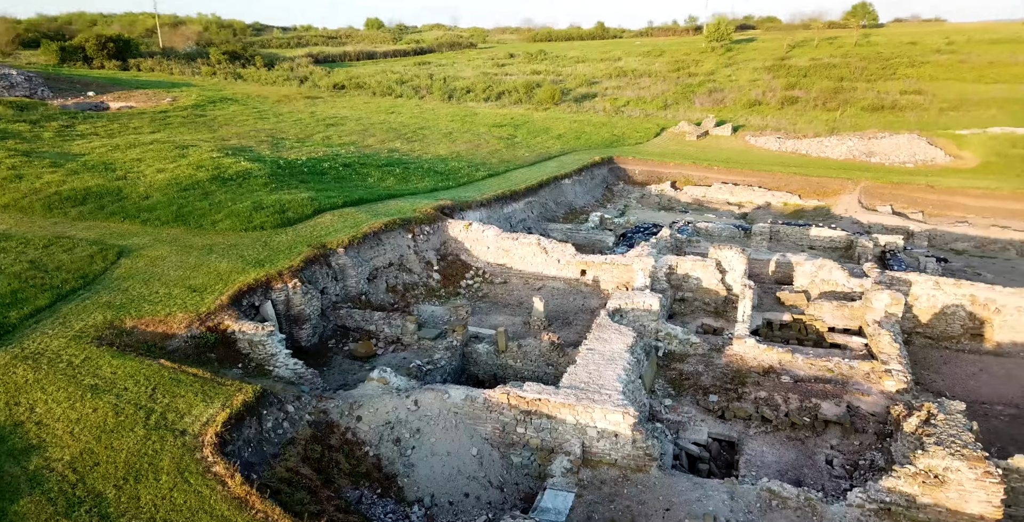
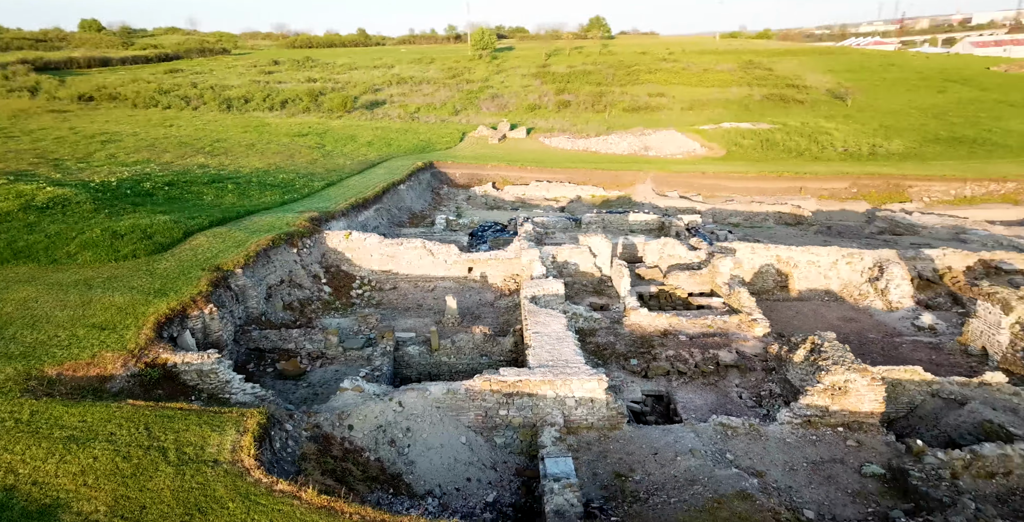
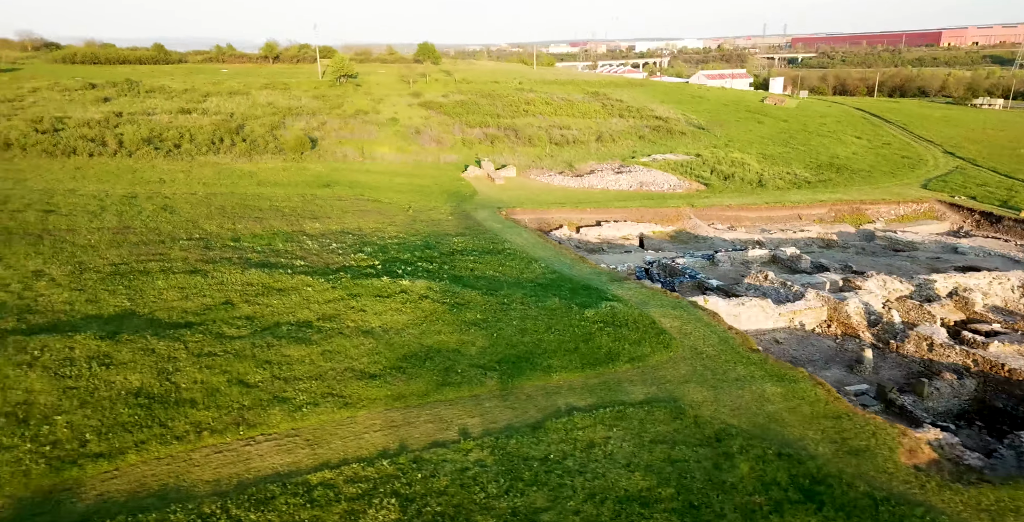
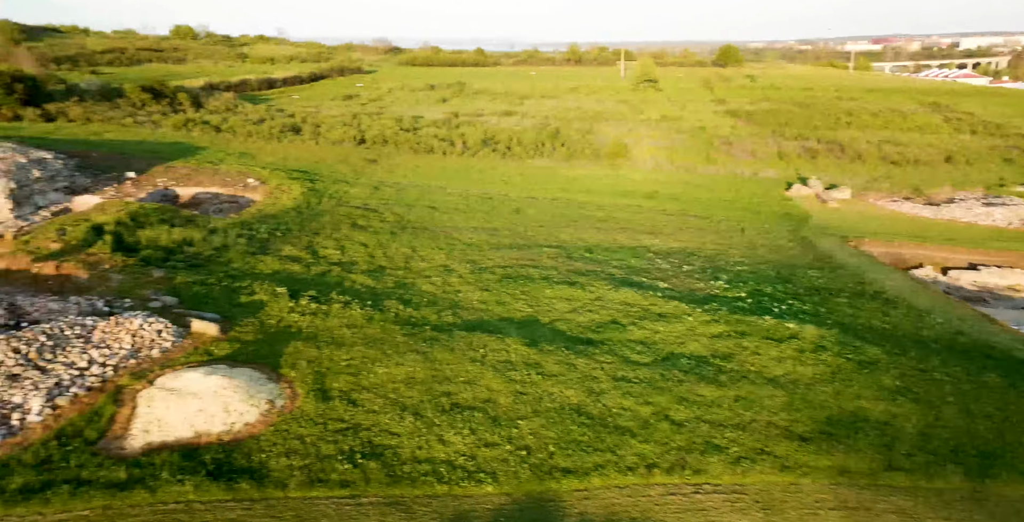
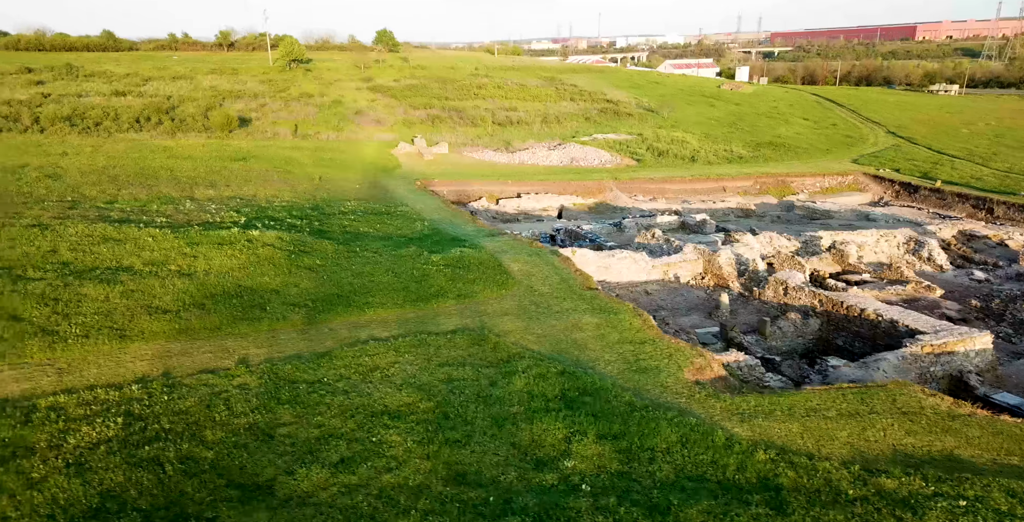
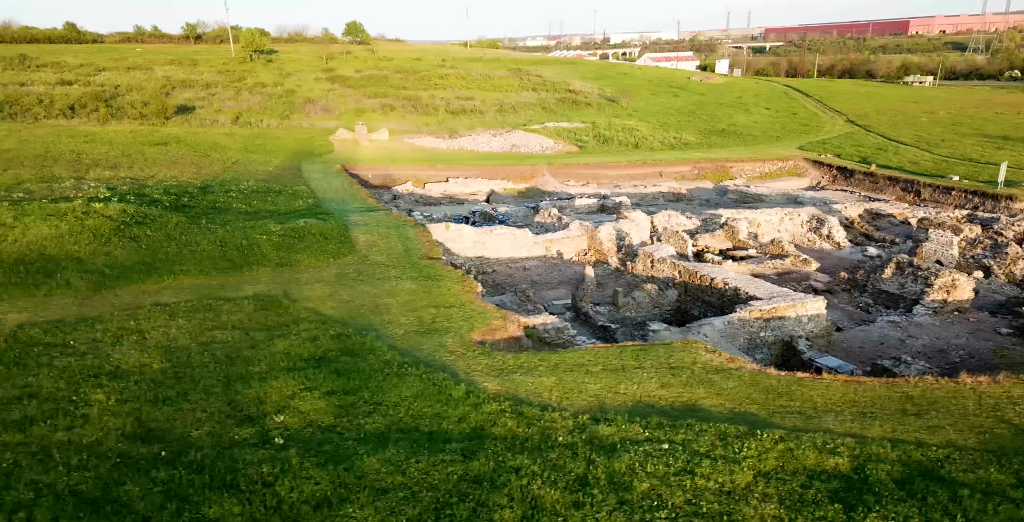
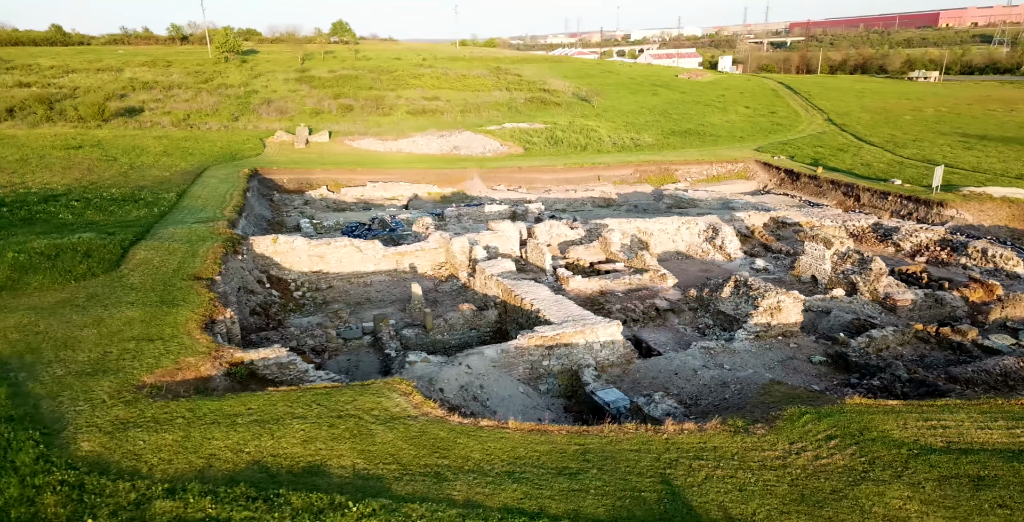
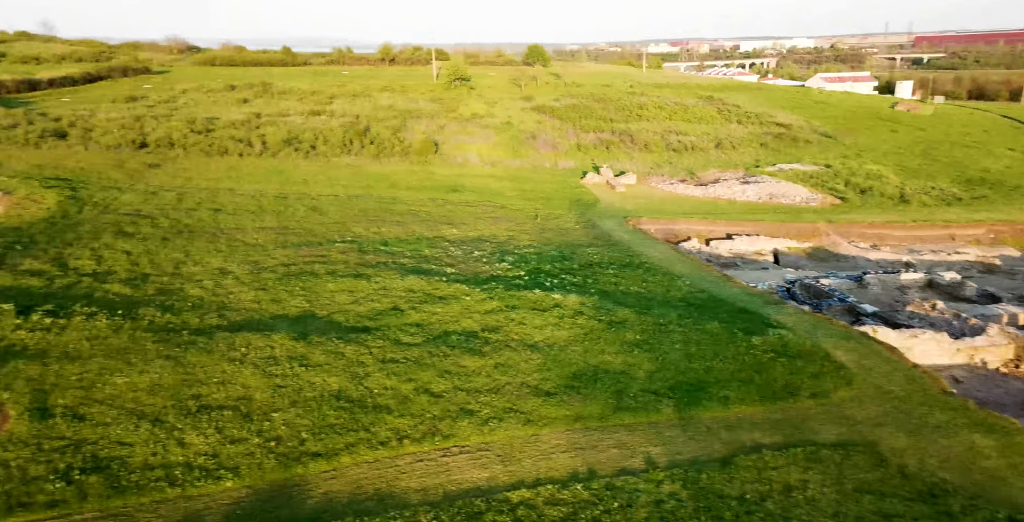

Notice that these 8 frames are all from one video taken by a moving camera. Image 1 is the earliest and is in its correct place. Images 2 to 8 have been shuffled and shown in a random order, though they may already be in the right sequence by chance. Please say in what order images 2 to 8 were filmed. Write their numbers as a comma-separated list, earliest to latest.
2, 7, 6, 5, 3, 8, 4
